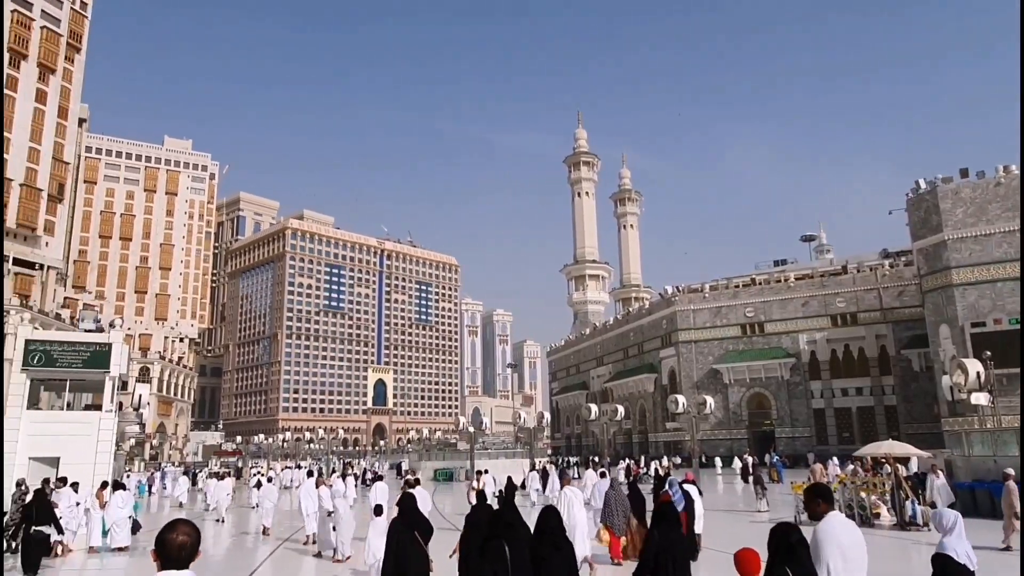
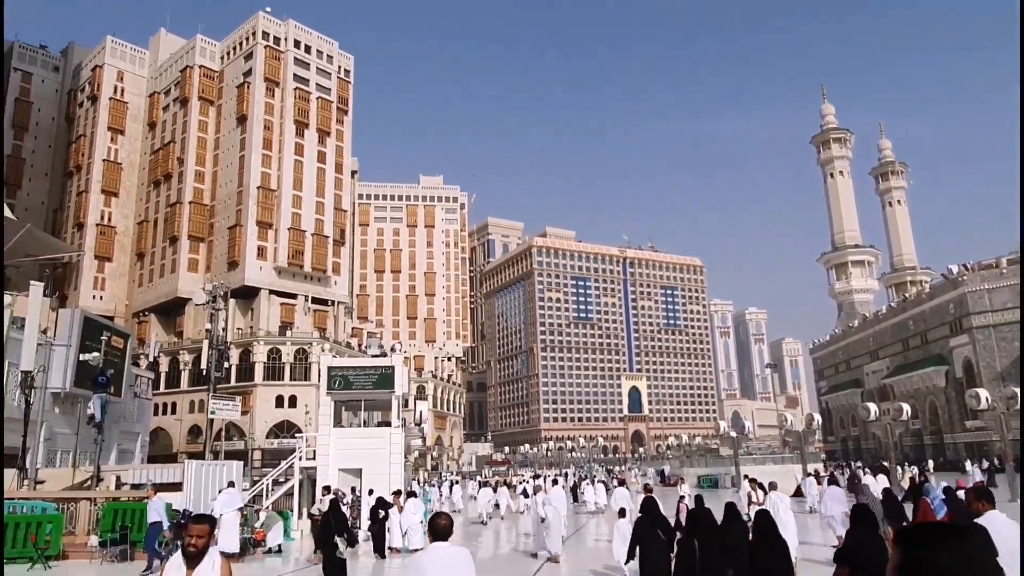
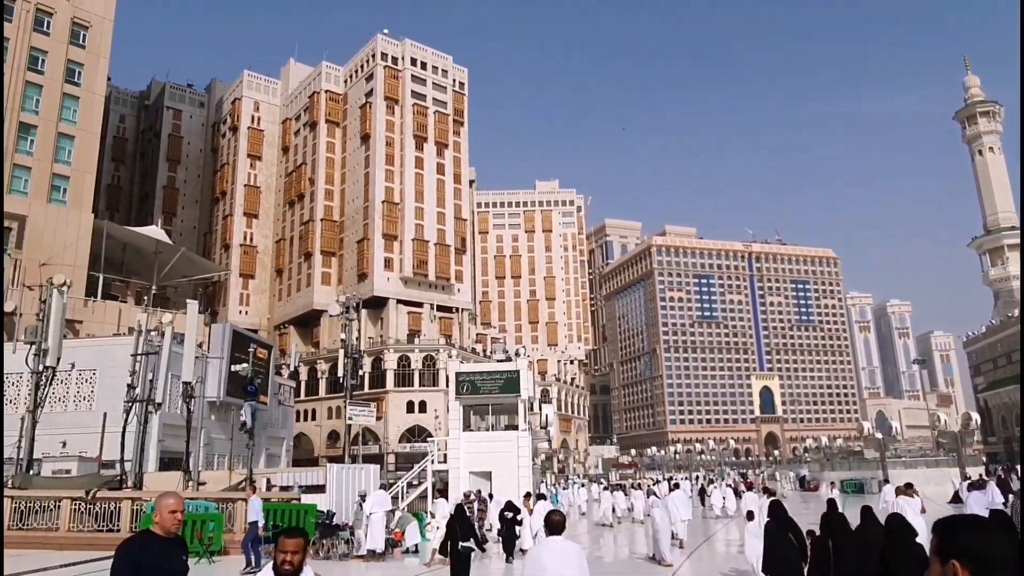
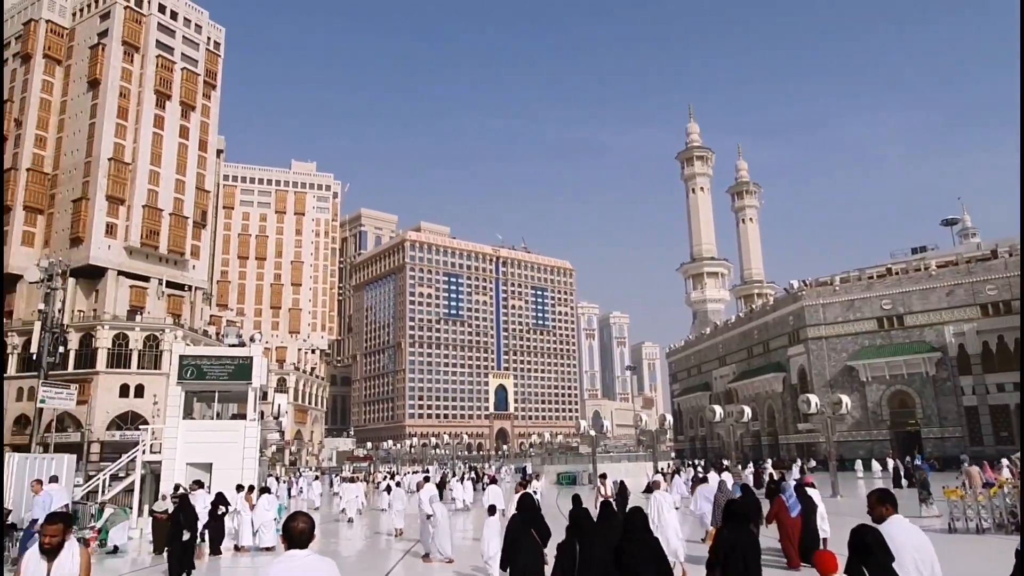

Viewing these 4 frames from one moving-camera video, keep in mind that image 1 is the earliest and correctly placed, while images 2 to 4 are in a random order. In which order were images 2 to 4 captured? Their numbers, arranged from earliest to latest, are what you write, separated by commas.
4, 2, 3
